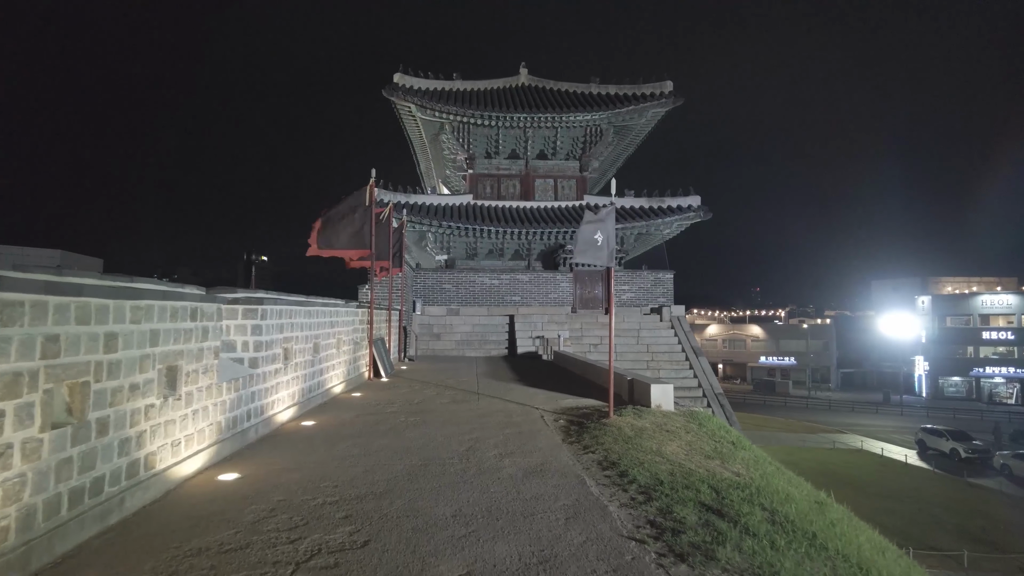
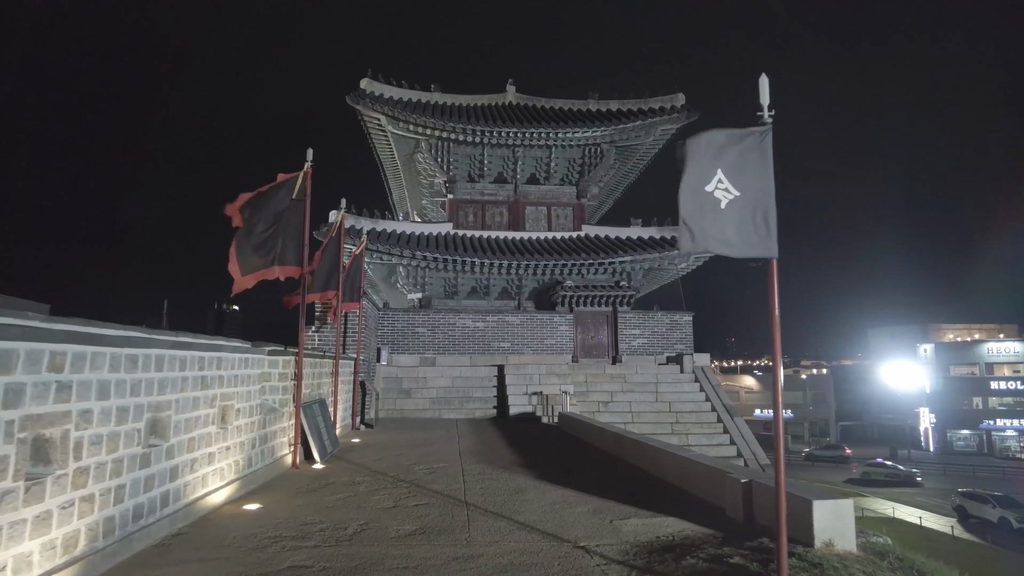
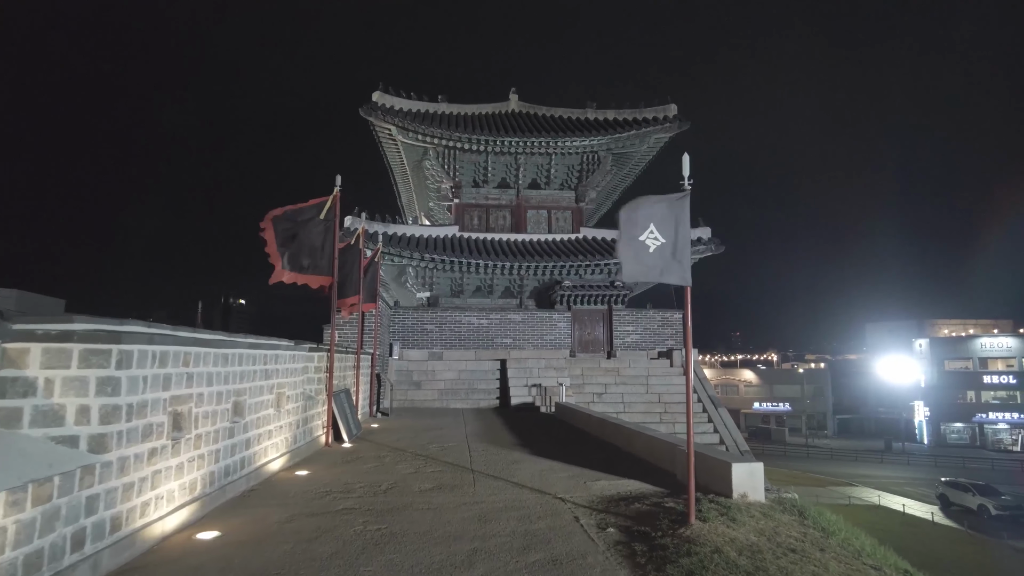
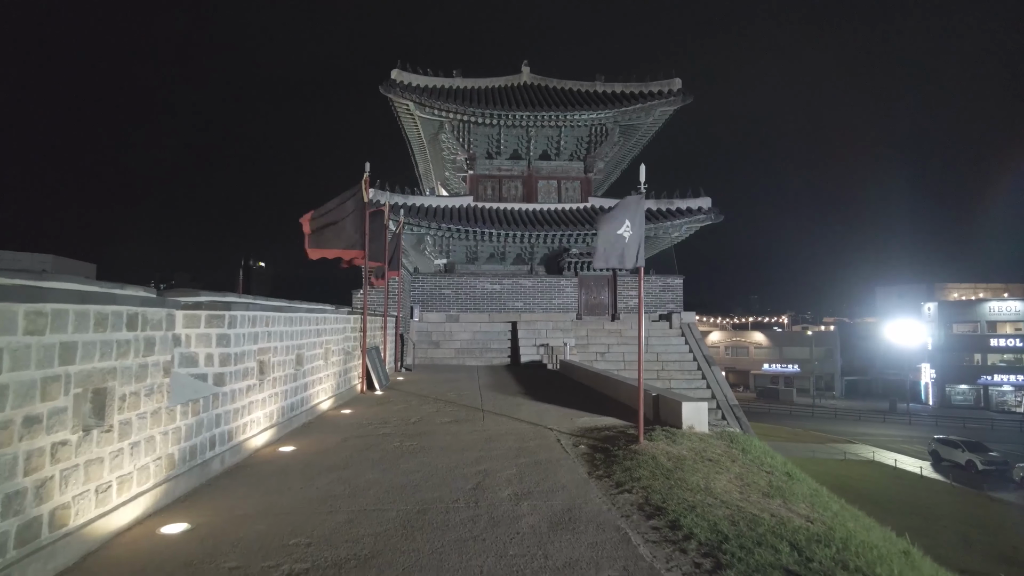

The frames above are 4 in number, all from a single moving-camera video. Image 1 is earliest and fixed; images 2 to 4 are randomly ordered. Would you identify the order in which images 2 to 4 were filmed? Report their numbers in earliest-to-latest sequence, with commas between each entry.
4, 3, 2
